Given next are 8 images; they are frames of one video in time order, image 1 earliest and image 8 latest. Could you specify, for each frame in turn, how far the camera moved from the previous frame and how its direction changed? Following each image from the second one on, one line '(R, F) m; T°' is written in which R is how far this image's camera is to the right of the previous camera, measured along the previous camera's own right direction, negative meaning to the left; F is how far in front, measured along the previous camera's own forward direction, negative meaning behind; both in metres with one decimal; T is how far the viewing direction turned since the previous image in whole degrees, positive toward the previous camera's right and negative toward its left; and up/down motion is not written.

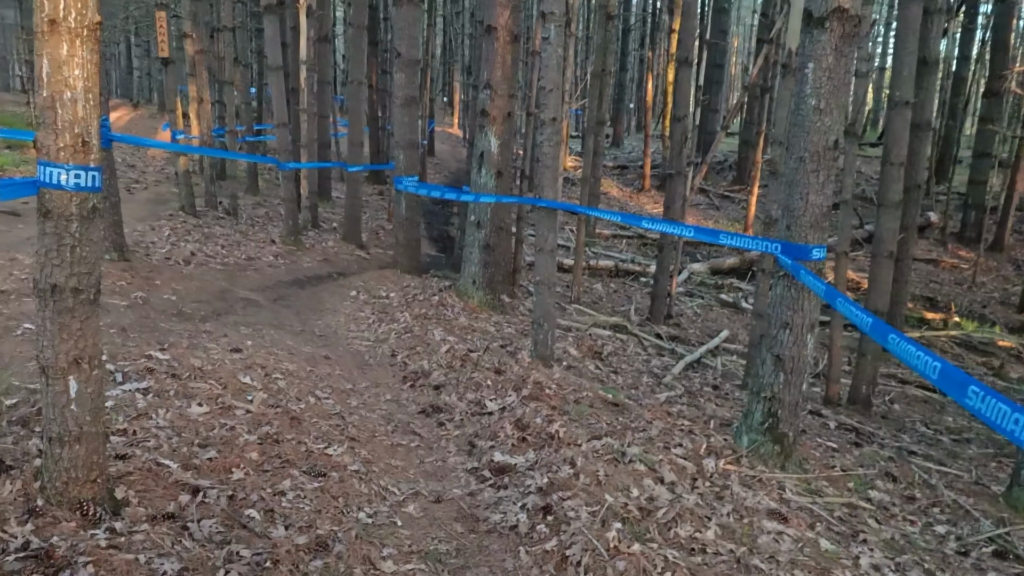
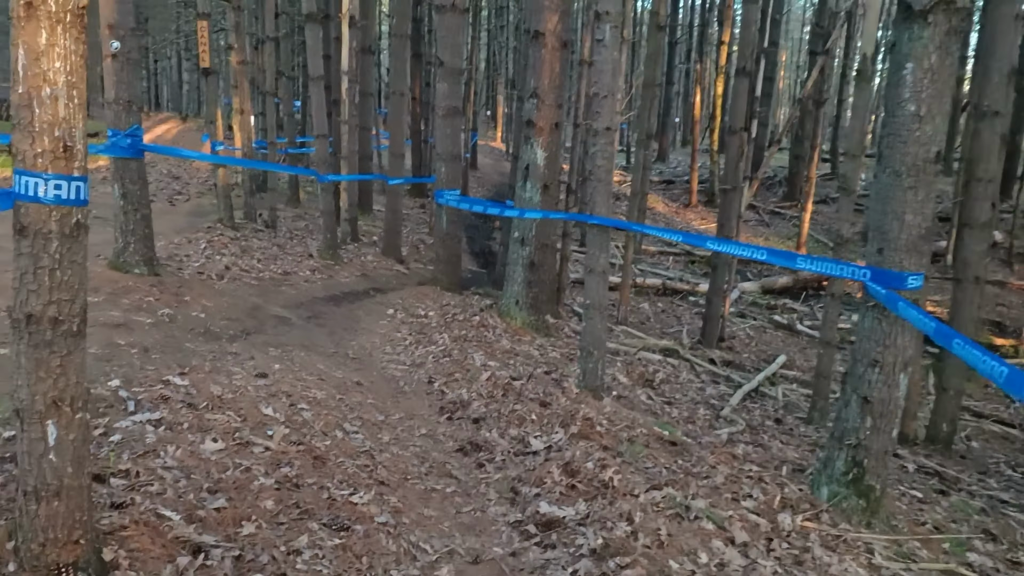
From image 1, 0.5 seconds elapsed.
(0.0, +0.4) m; -3°
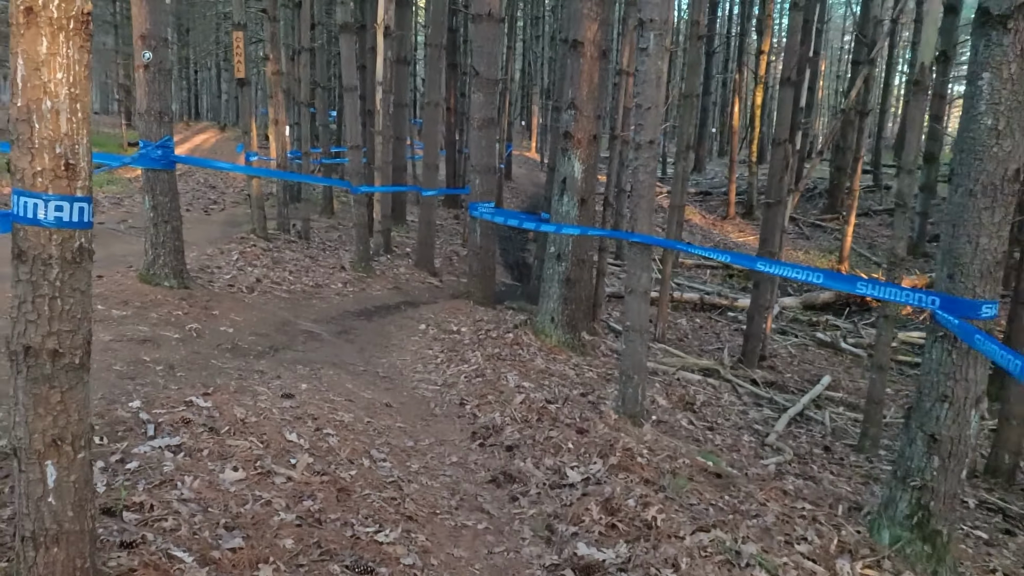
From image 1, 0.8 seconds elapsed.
(0.0, +0.2) m; -2°
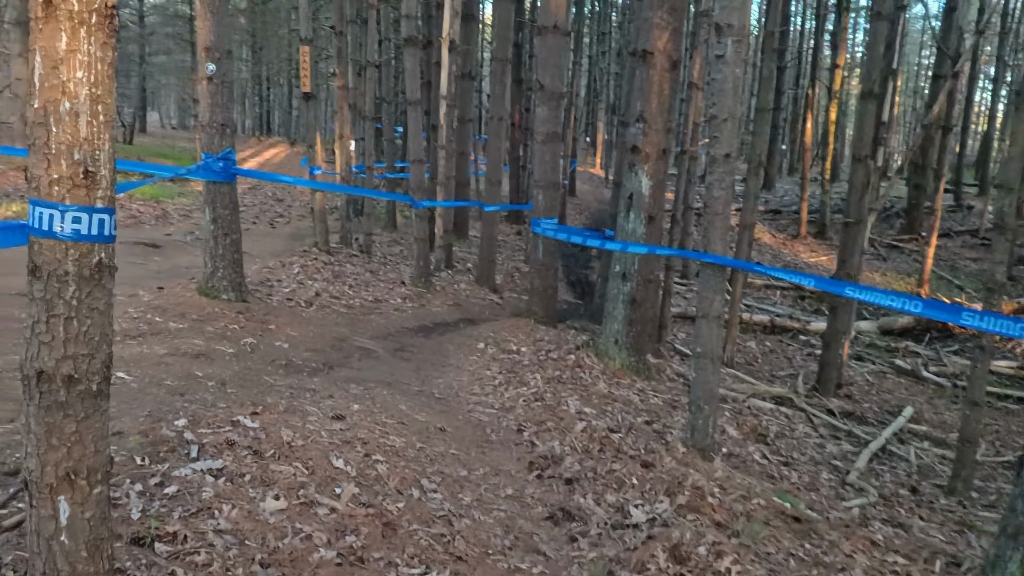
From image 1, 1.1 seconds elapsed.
(0.0, +0.2) m; -4°
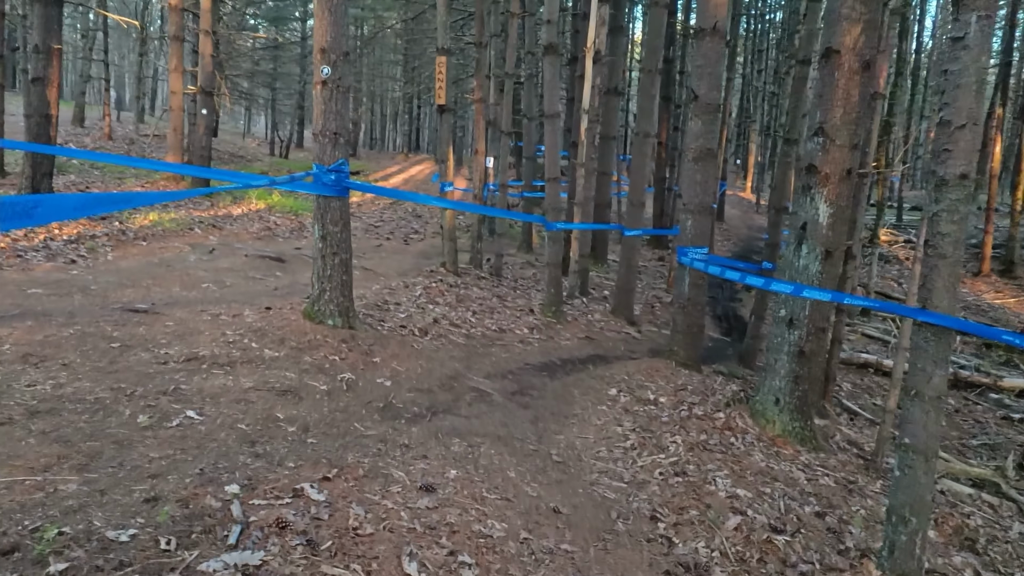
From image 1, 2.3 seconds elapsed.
(0.0, +0.9) m; -10°
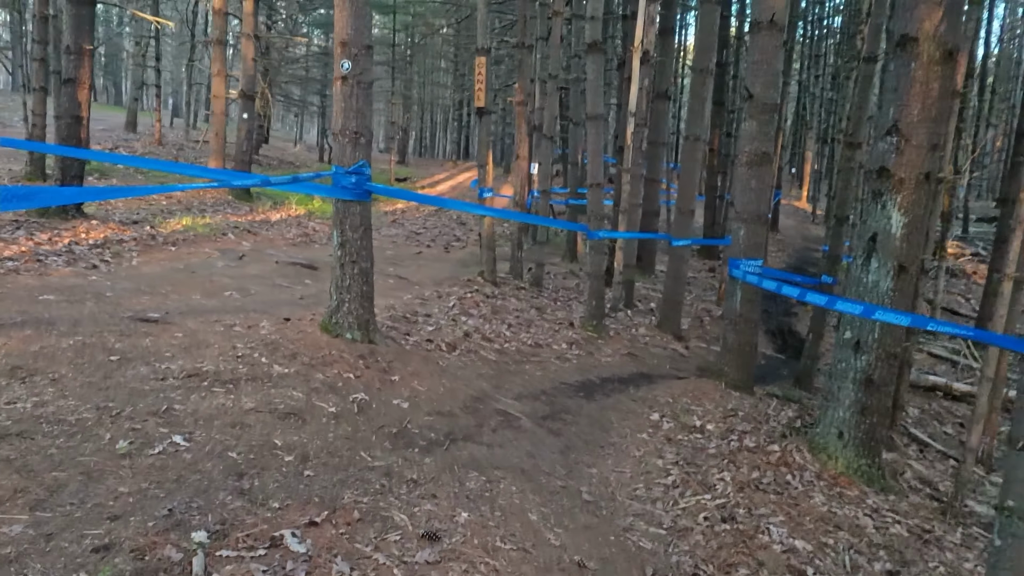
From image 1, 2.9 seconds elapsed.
(+0.1, +0.5) m; -3°
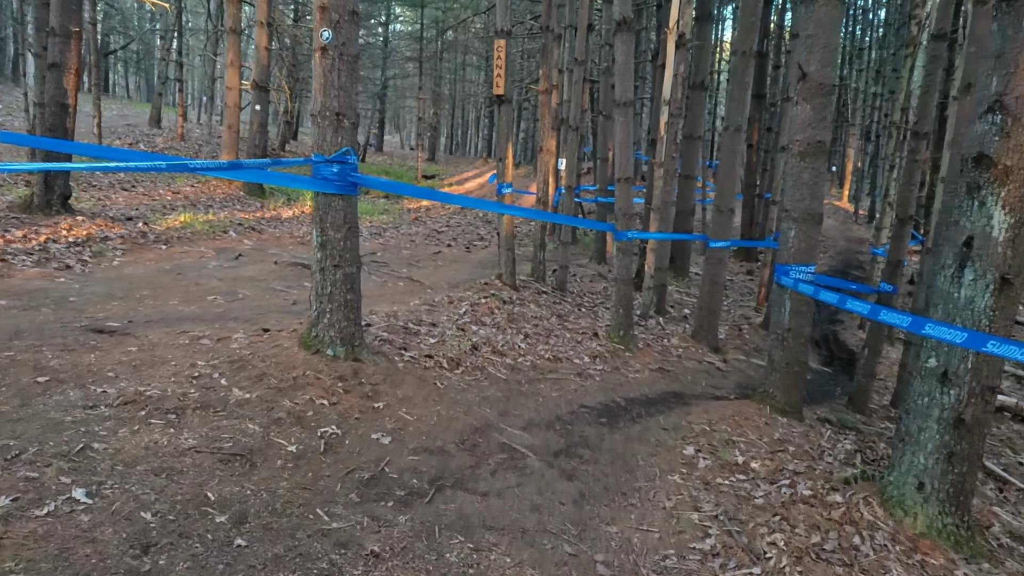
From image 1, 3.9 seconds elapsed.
(+0.1, +0.8) m; -2°
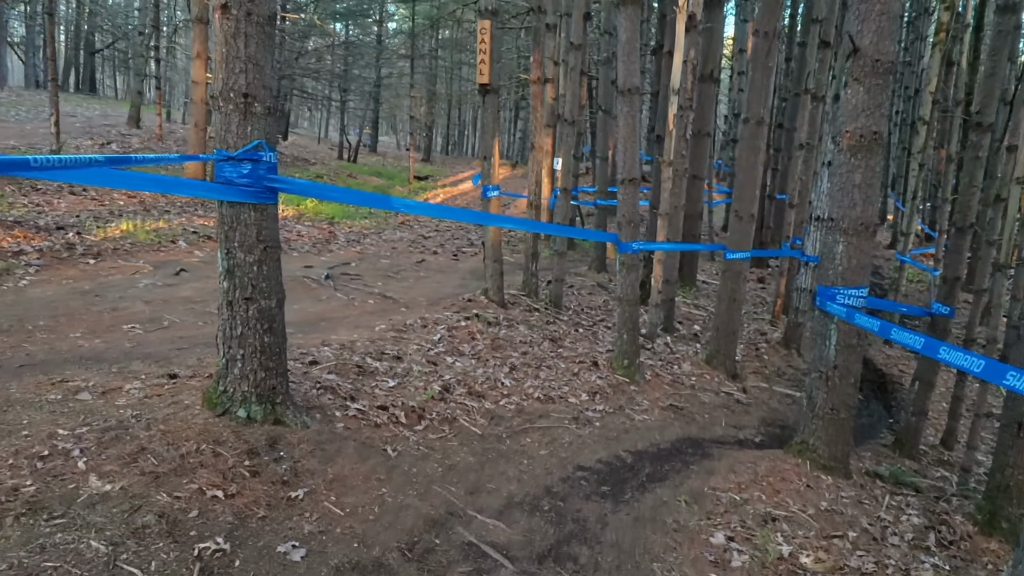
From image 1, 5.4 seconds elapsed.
(+0.1, +1.2) m; 0°
